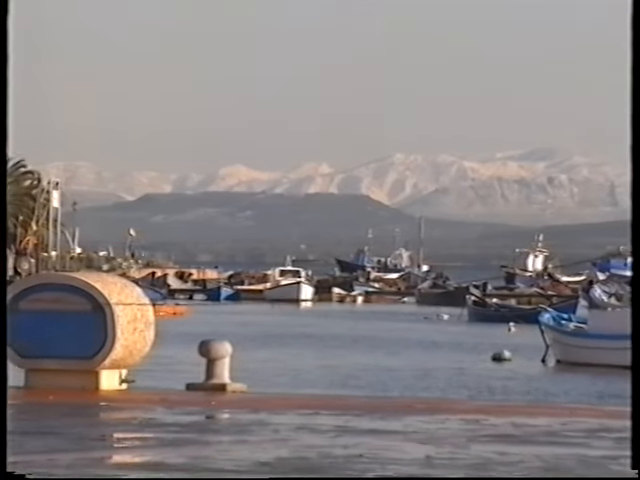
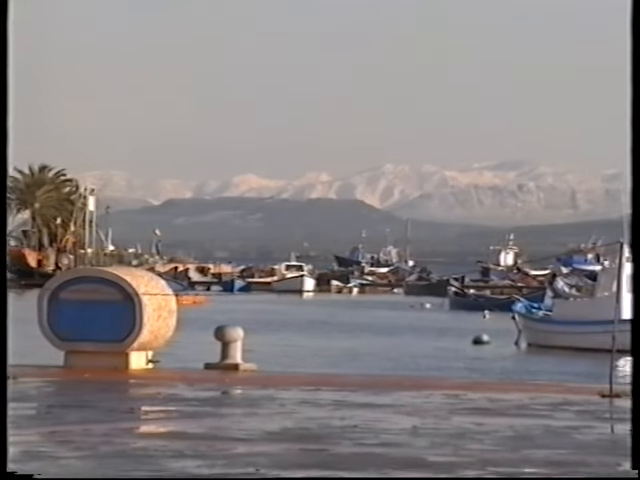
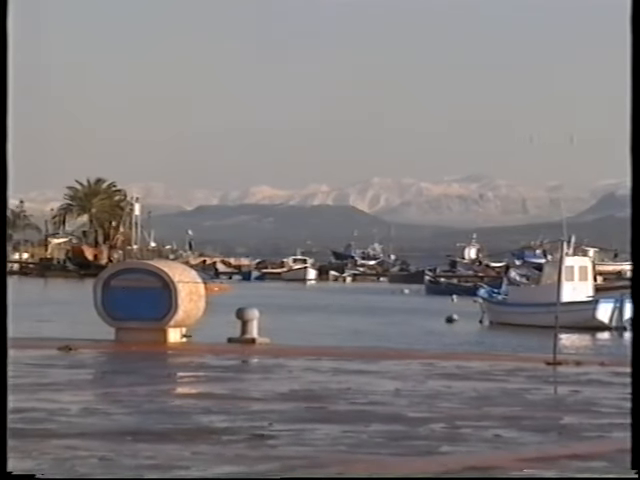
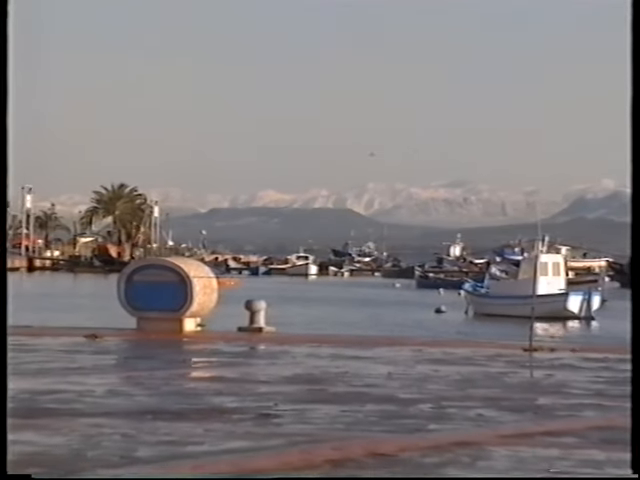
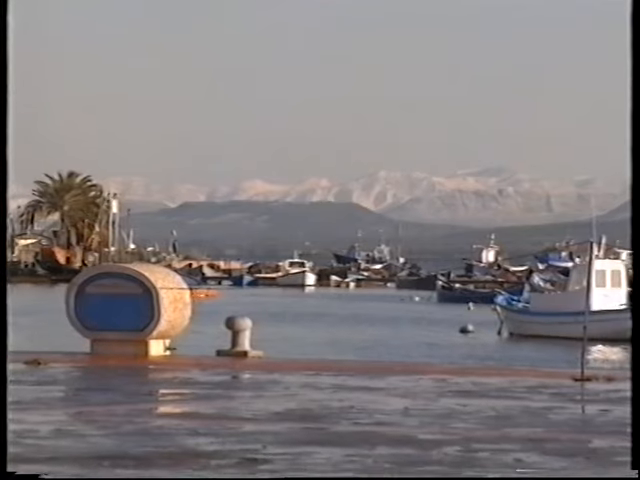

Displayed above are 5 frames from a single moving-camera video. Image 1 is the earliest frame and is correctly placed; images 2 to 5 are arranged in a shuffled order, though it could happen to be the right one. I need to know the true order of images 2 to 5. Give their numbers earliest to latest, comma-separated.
2, 5, 3, 4
